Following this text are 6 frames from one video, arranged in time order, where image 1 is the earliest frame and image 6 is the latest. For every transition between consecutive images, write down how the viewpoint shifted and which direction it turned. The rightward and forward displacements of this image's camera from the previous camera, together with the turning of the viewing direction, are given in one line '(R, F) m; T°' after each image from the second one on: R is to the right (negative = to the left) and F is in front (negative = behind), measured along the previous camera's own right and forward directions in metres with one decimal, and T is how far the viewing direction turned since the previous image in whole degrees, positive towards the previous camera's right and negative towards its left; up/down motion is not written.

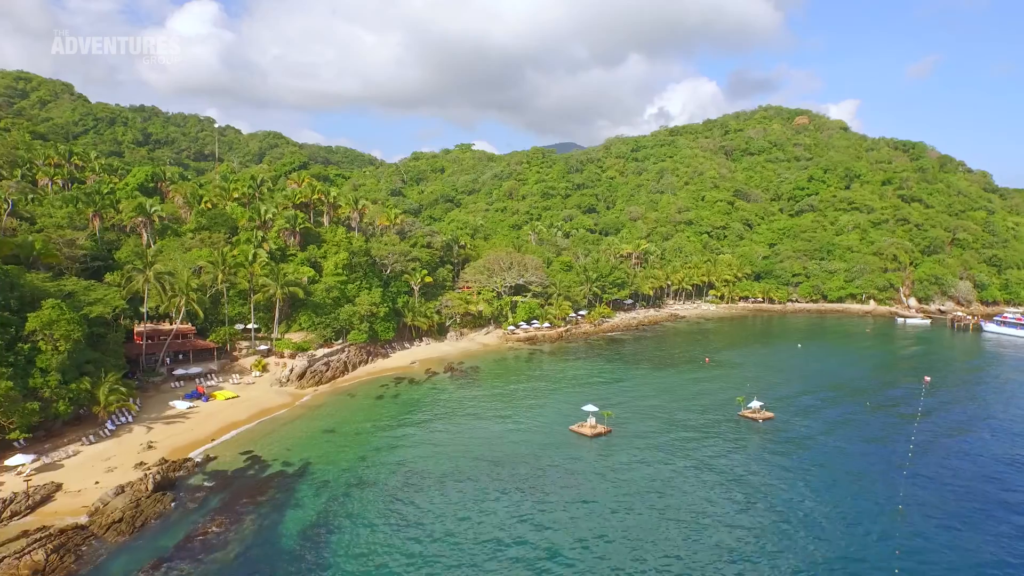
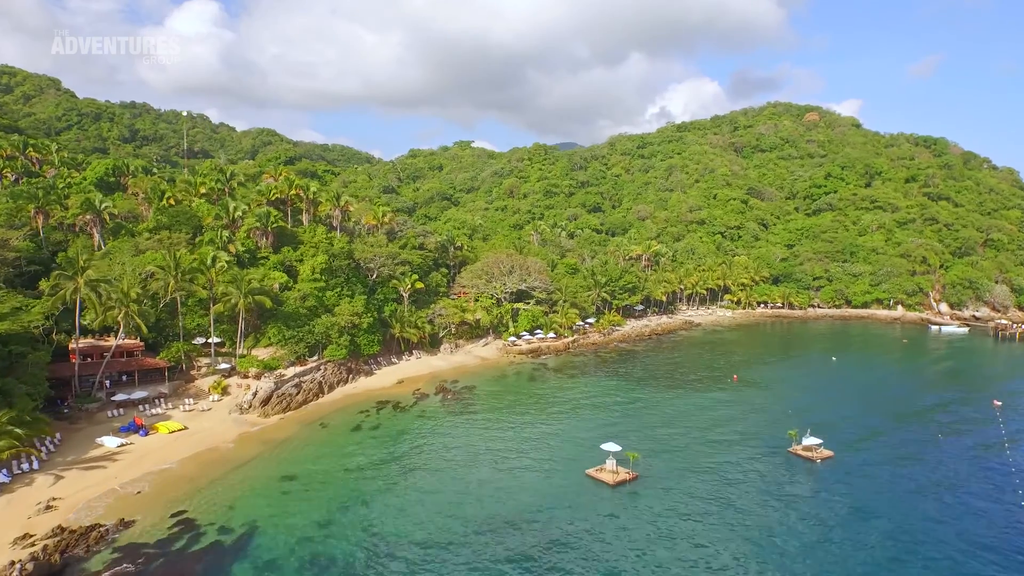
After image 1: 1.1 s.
(-0.1, +7.4) m; 0°
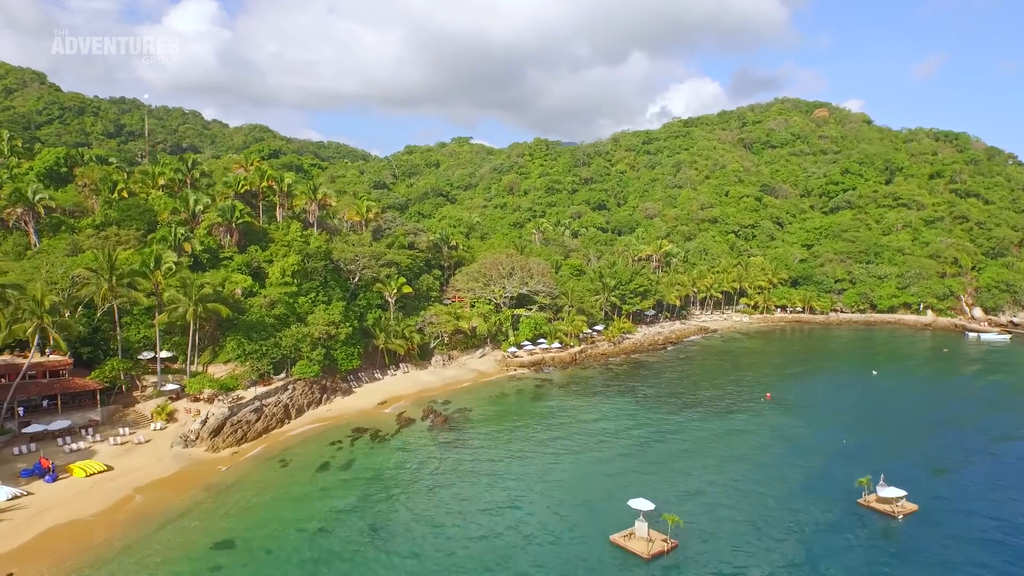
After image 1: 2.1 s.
(-0.1, +7.2) m; 0°
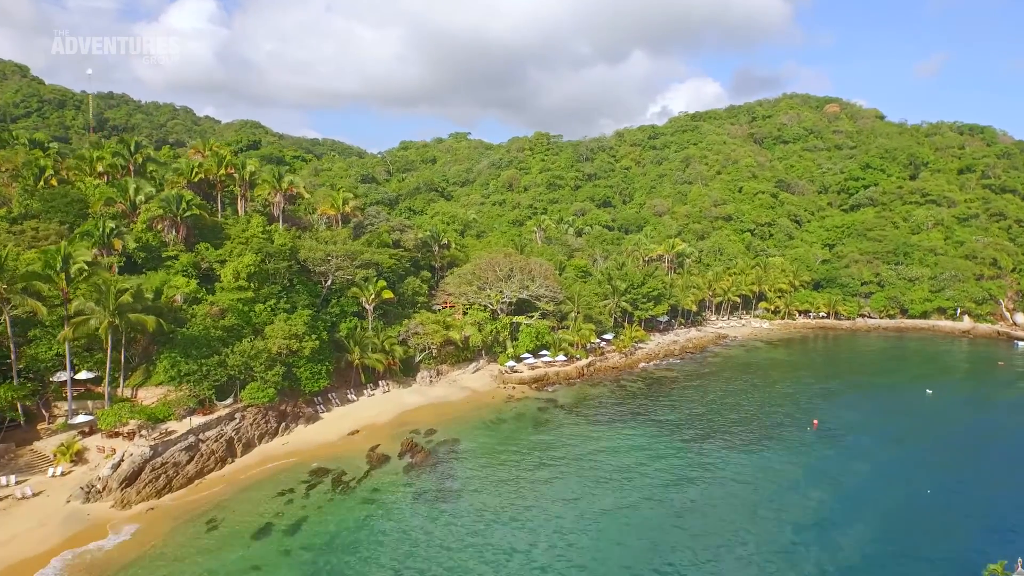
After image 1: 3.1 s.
(+0.1, +7.7) m; 0°
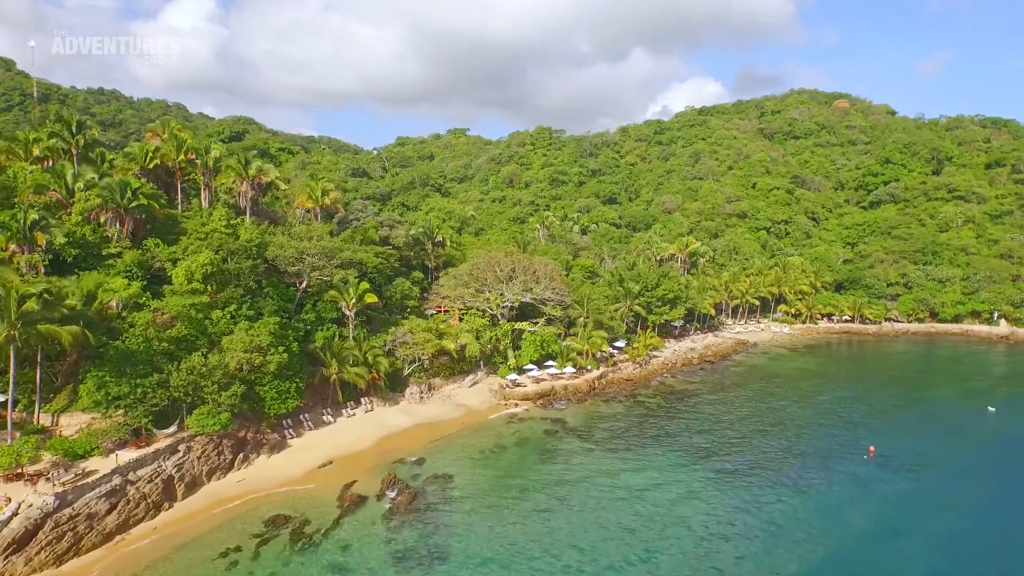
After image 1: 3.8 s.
(-0.2, +6.1) m; 0°
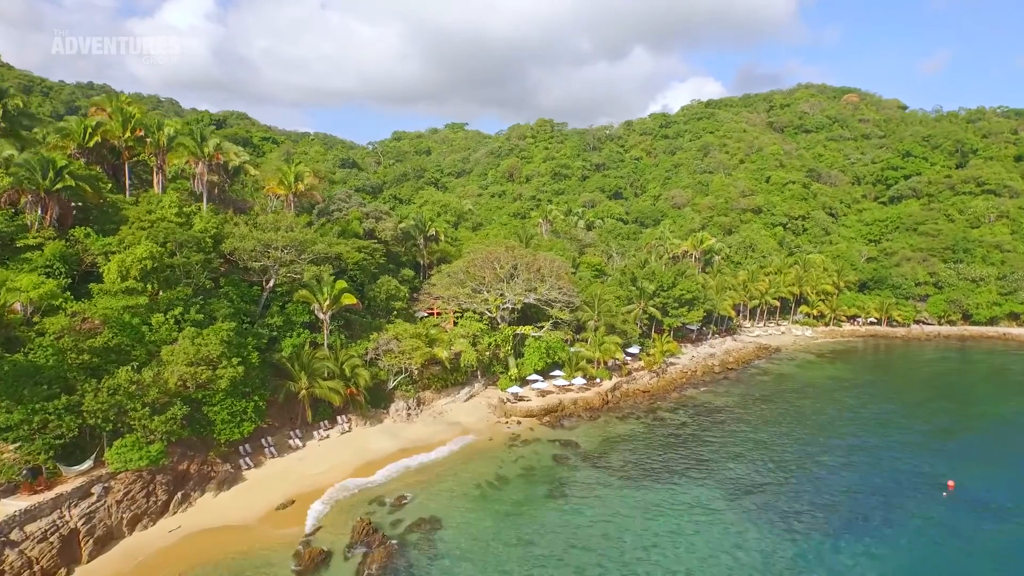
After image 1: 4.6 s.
(-0.2, +5.9) m; 0°
